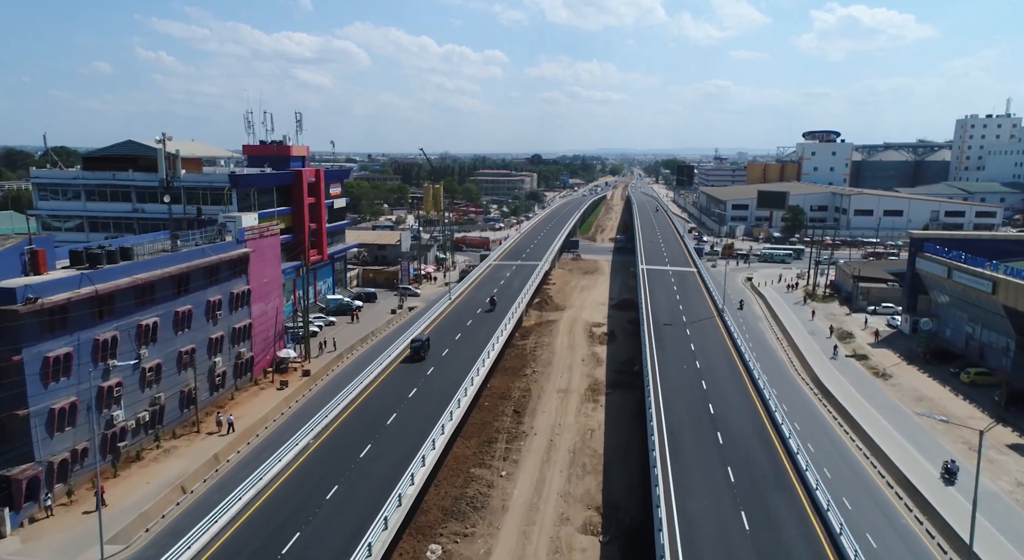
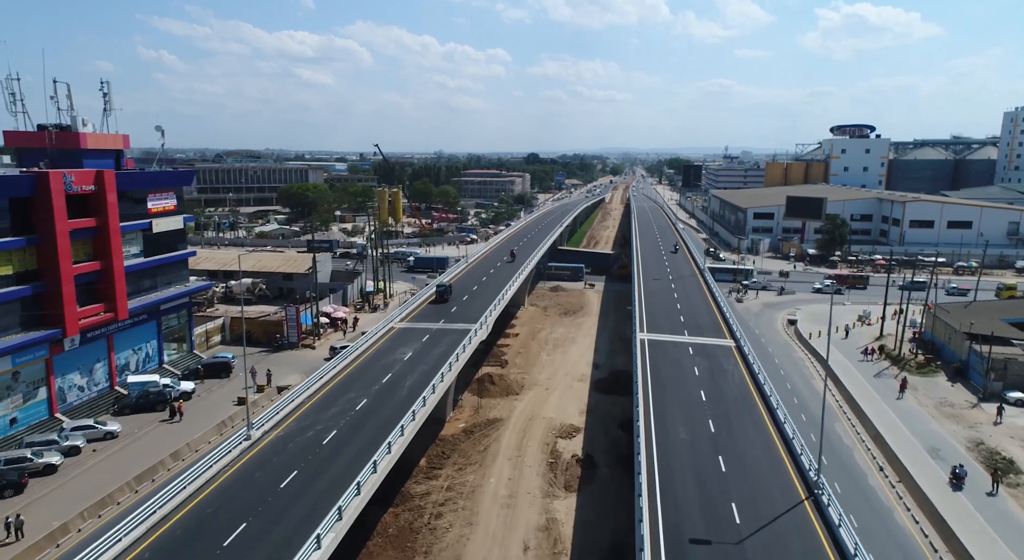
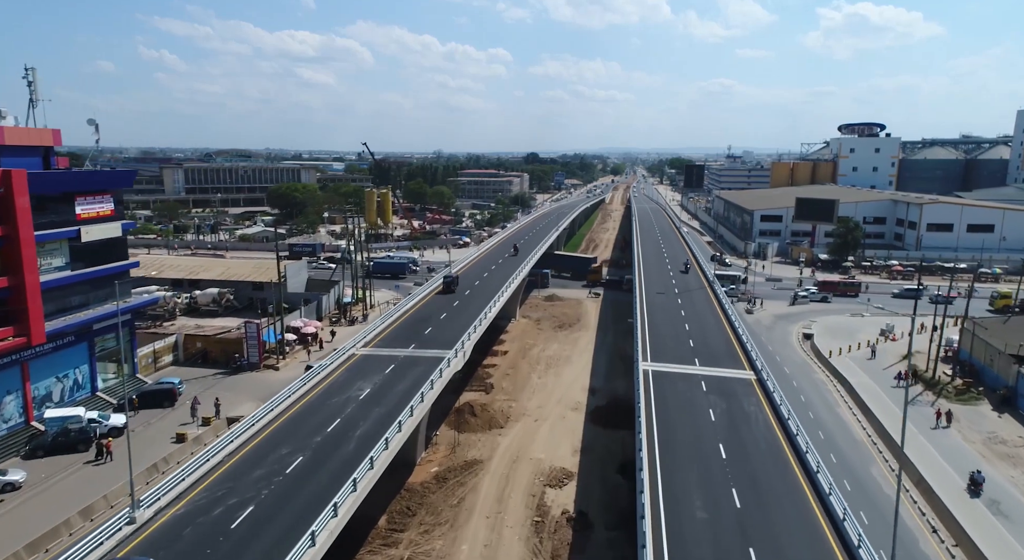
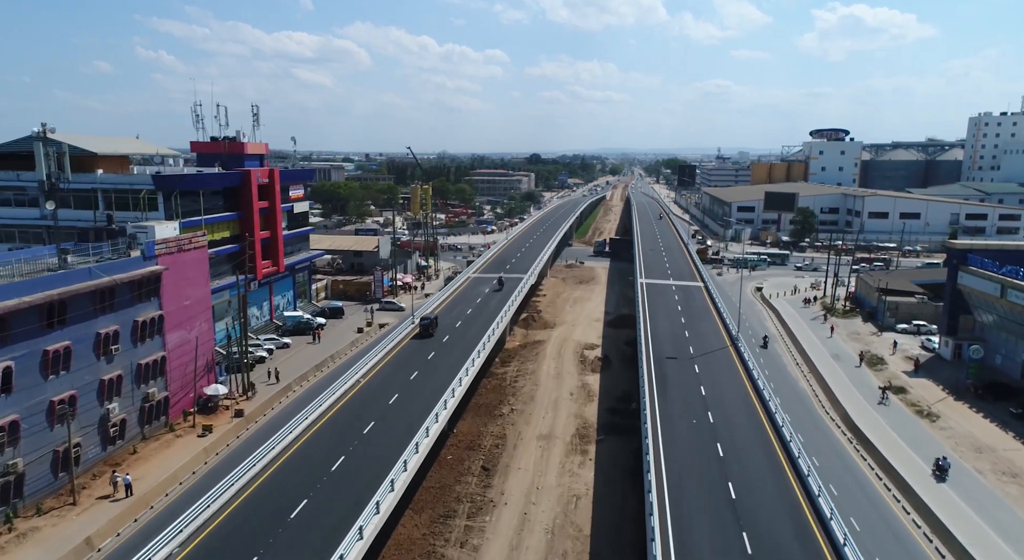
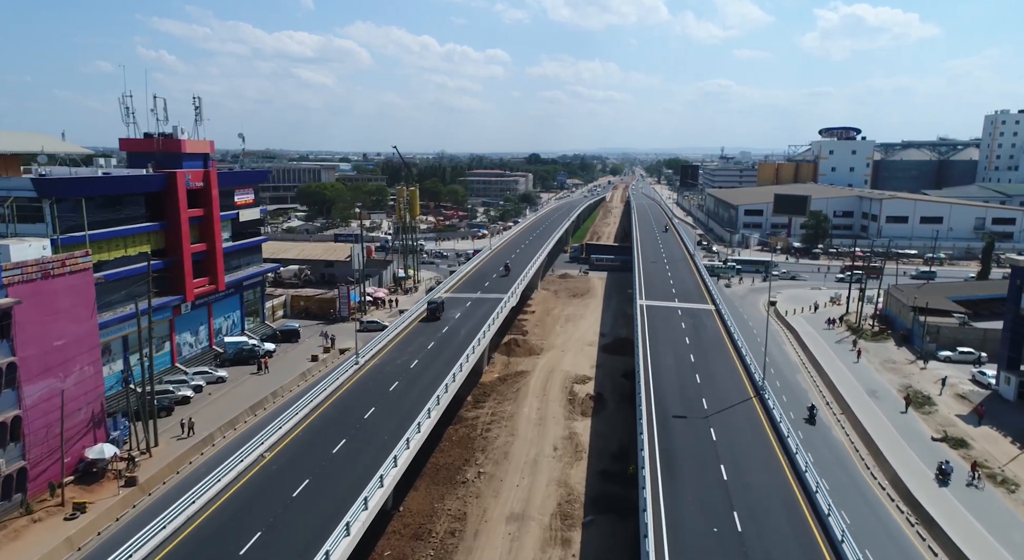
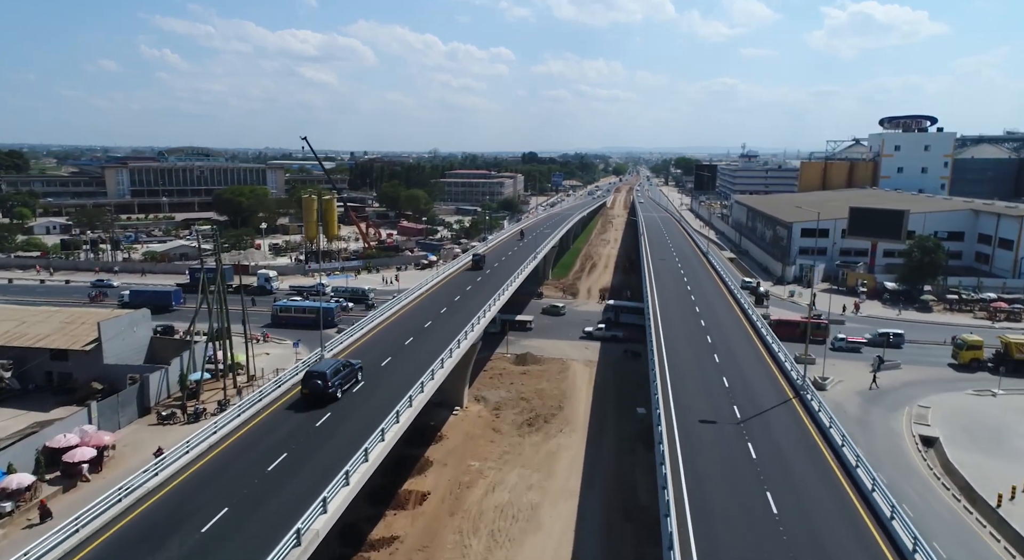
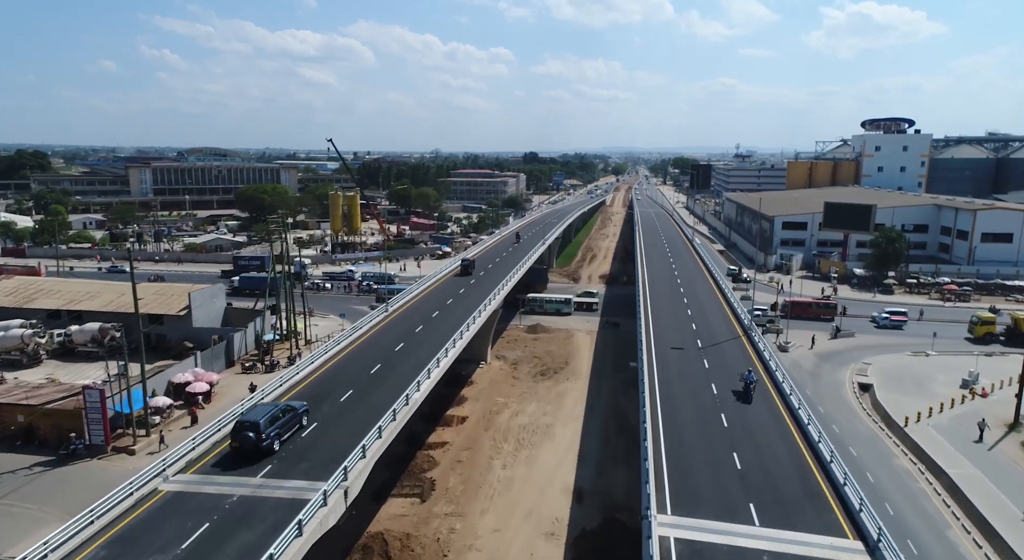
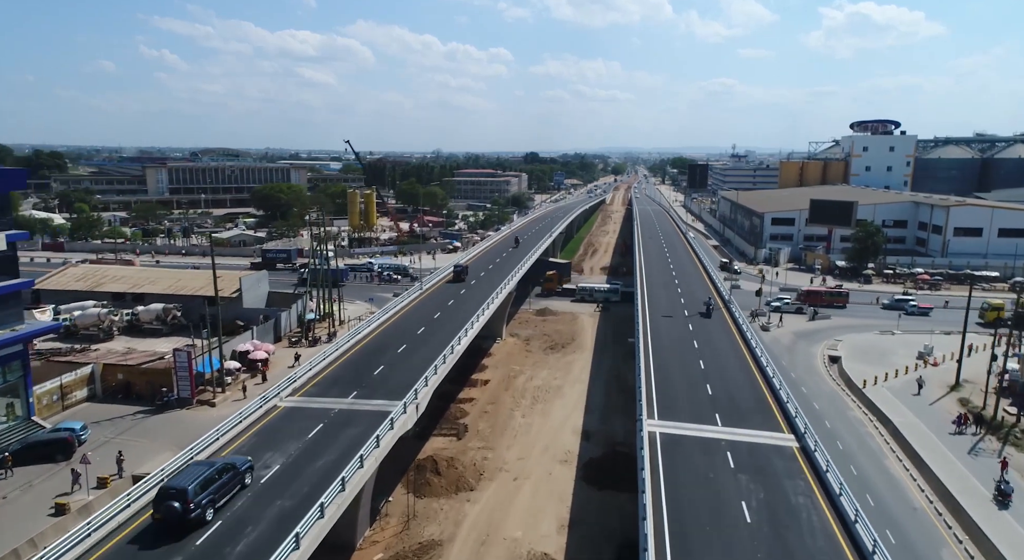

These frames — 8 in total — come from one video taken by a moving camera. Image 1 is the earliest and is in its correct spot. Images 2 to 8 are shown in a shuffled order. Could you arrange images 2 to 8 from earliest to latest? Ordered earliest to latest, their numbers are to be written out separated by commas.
4, 5, 2, 3, 8, 7, 6
